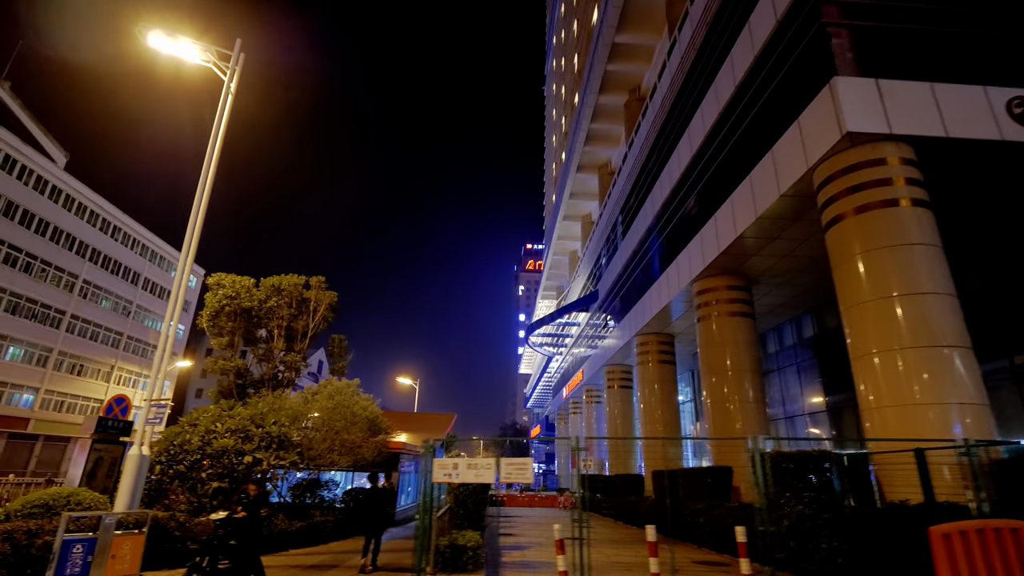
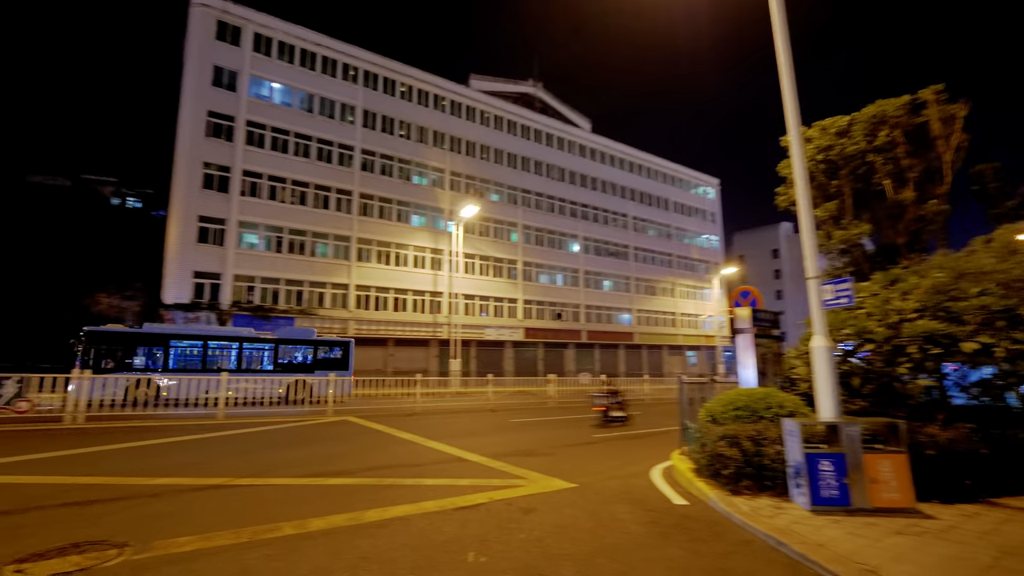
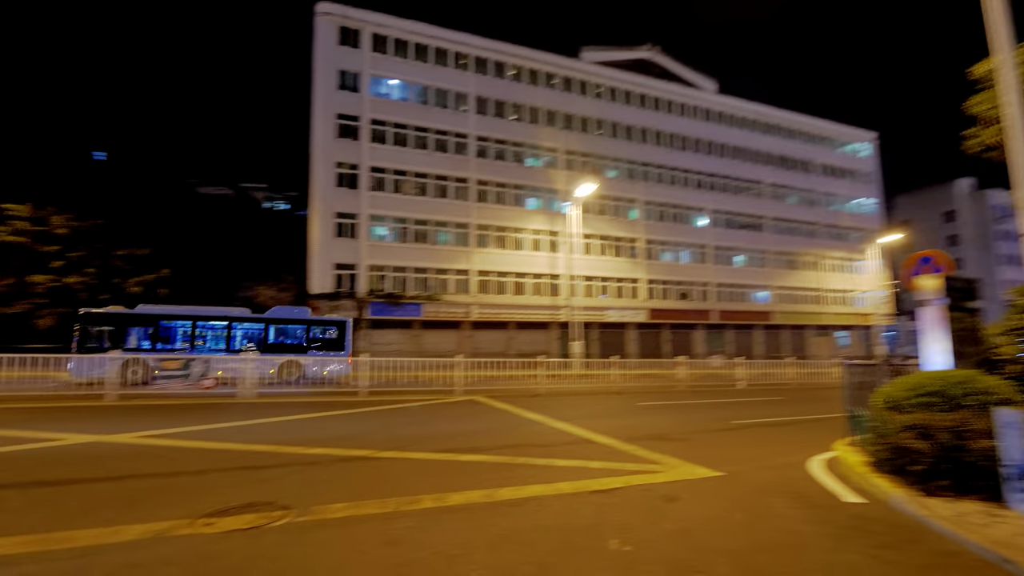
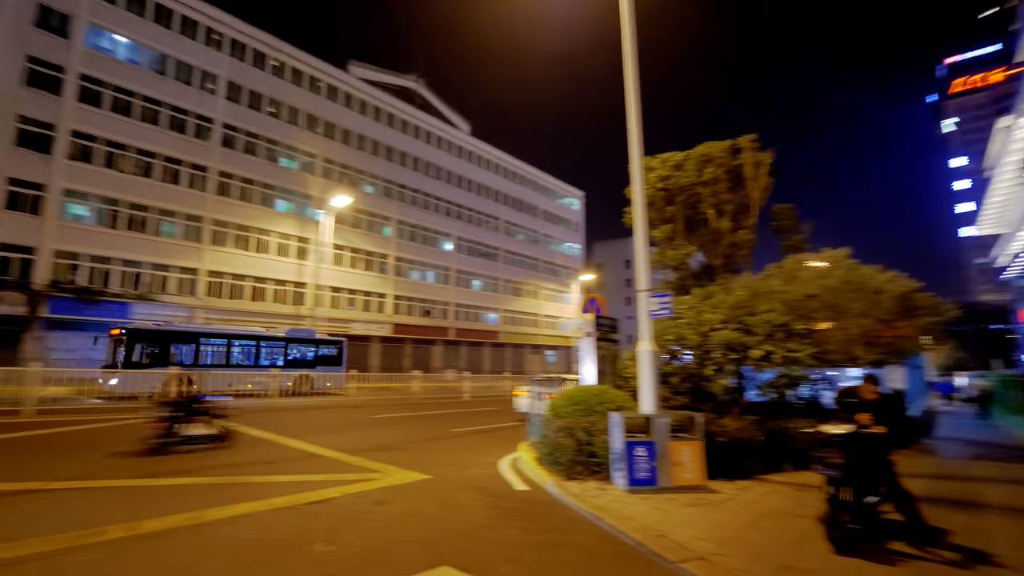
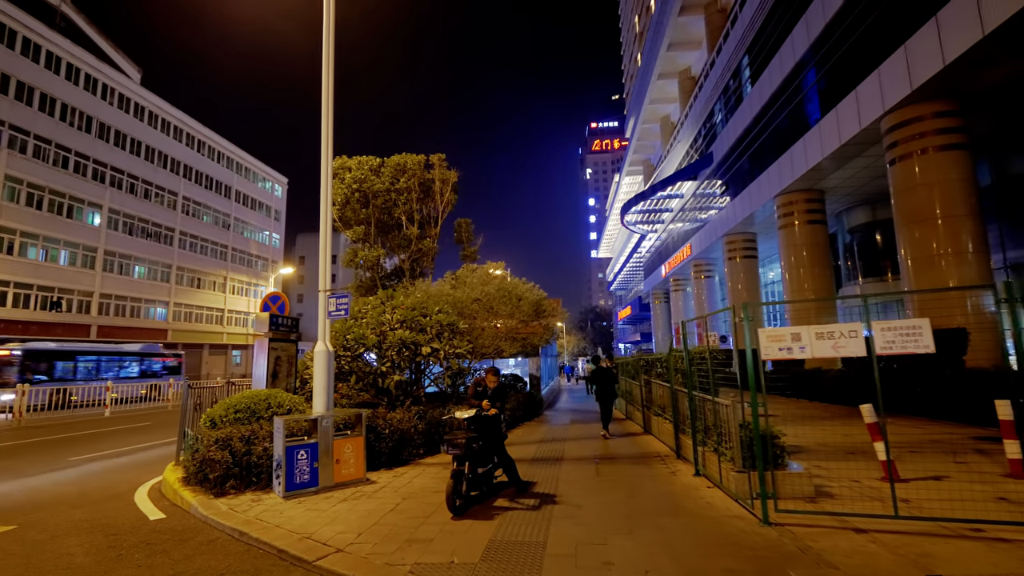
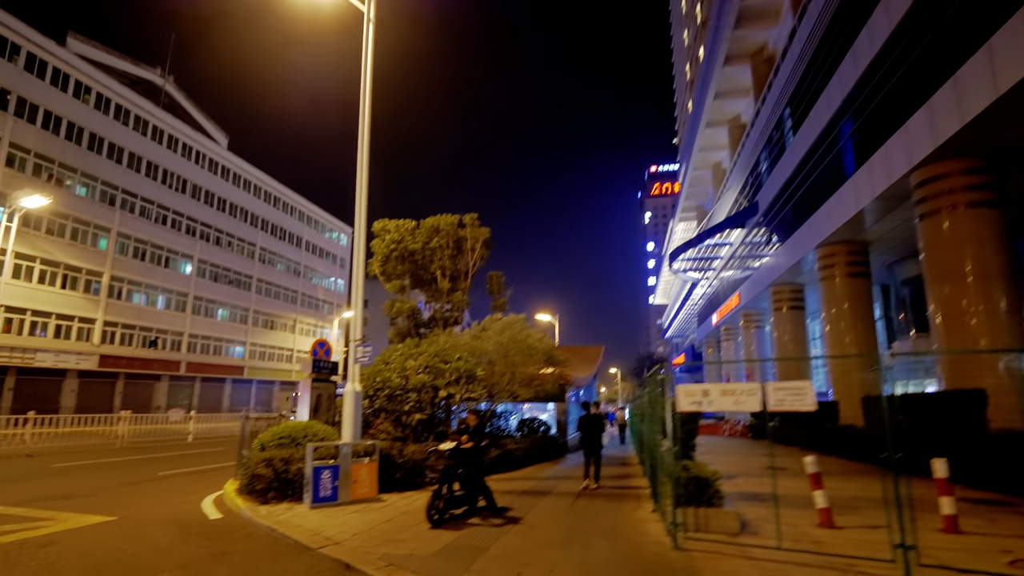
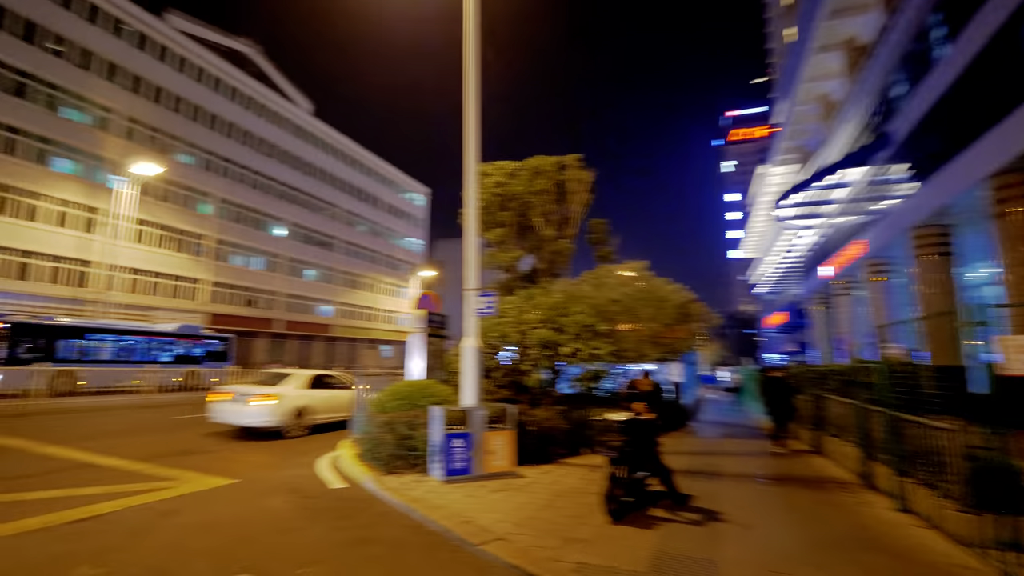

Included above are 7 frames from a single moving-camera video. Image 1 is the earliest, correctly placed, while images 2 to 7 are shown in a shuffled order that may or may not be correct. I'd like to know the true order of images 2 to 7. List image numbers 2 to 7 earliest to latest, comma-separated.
6, 5, 7, 4, 2, 3
